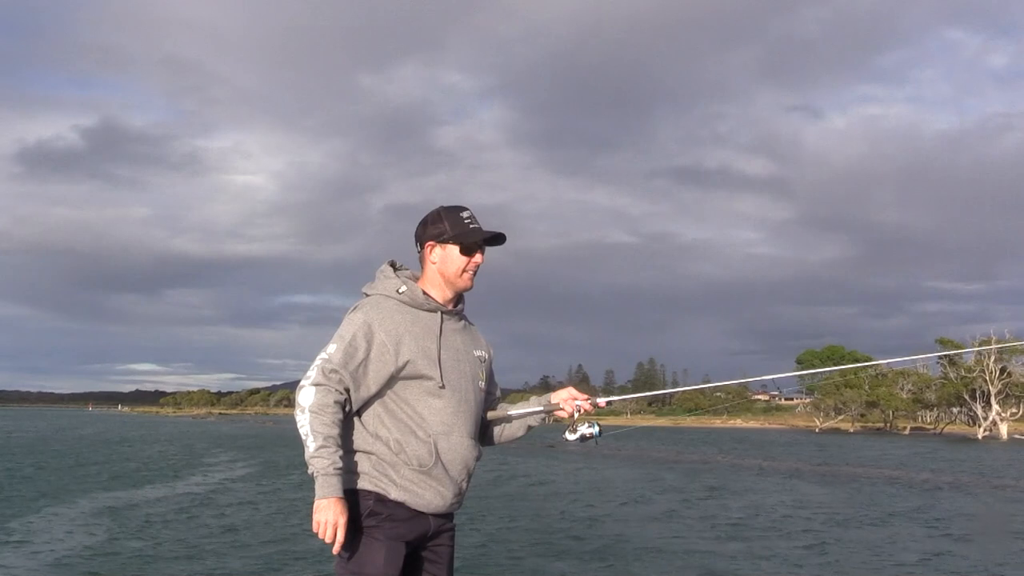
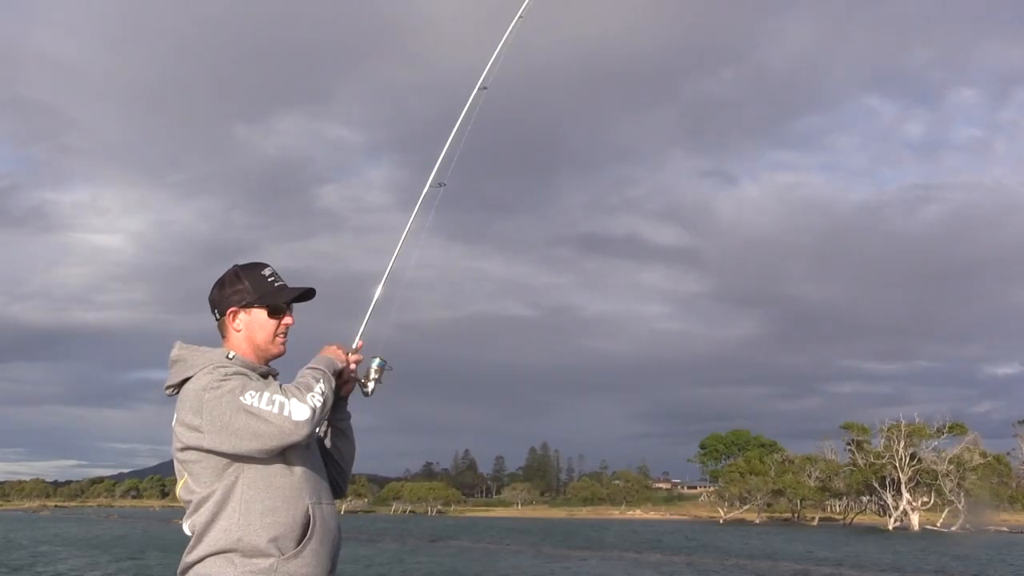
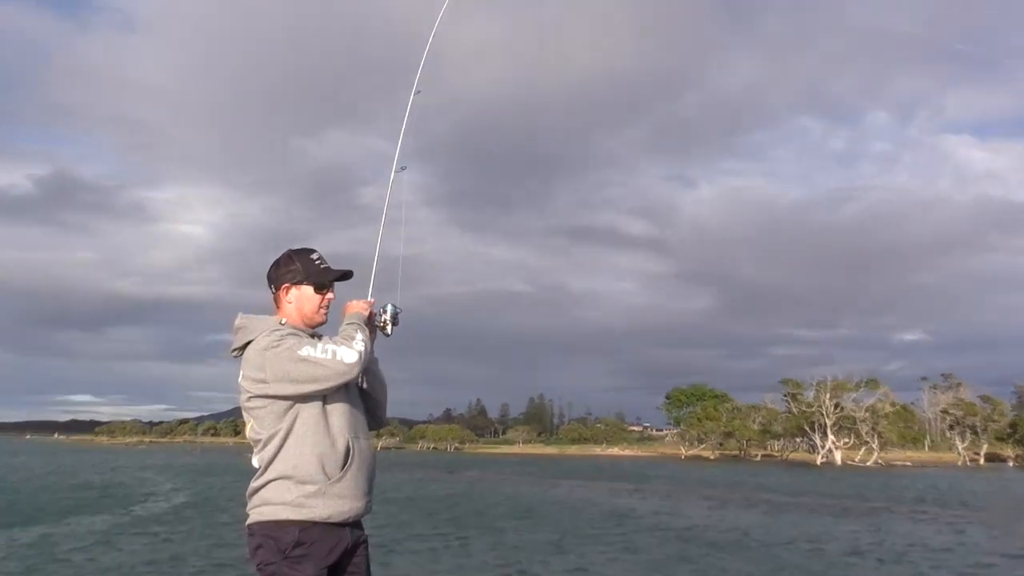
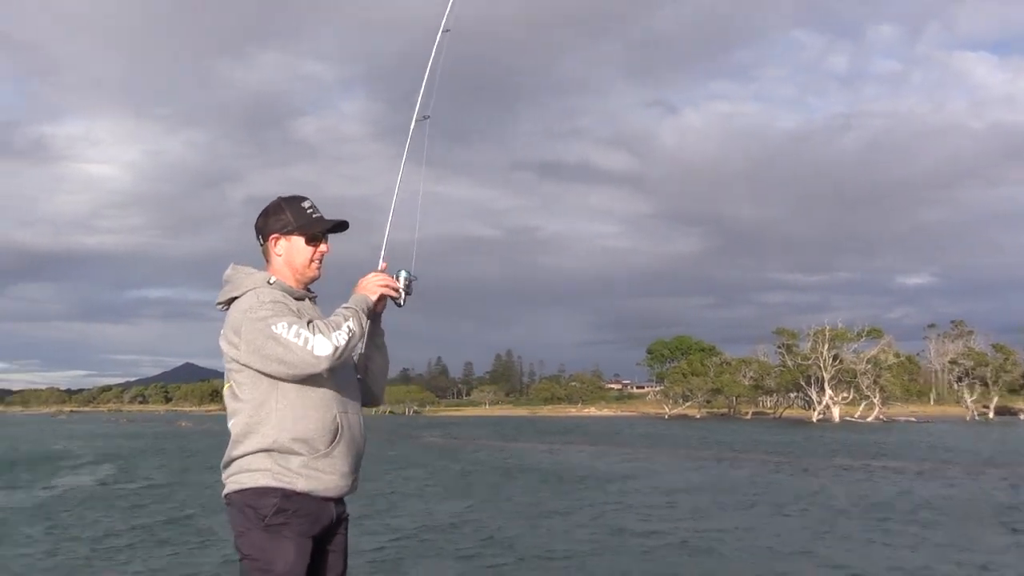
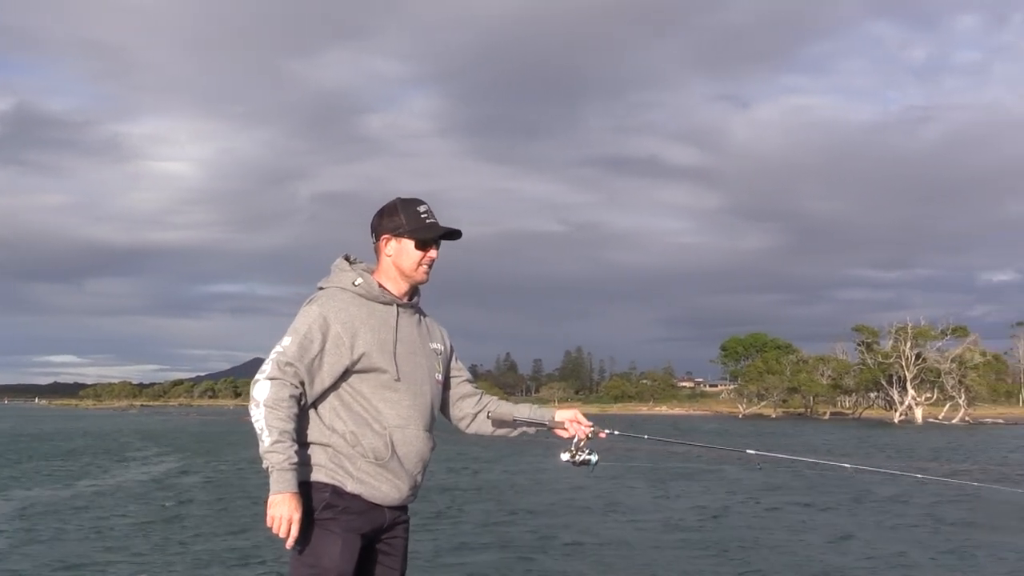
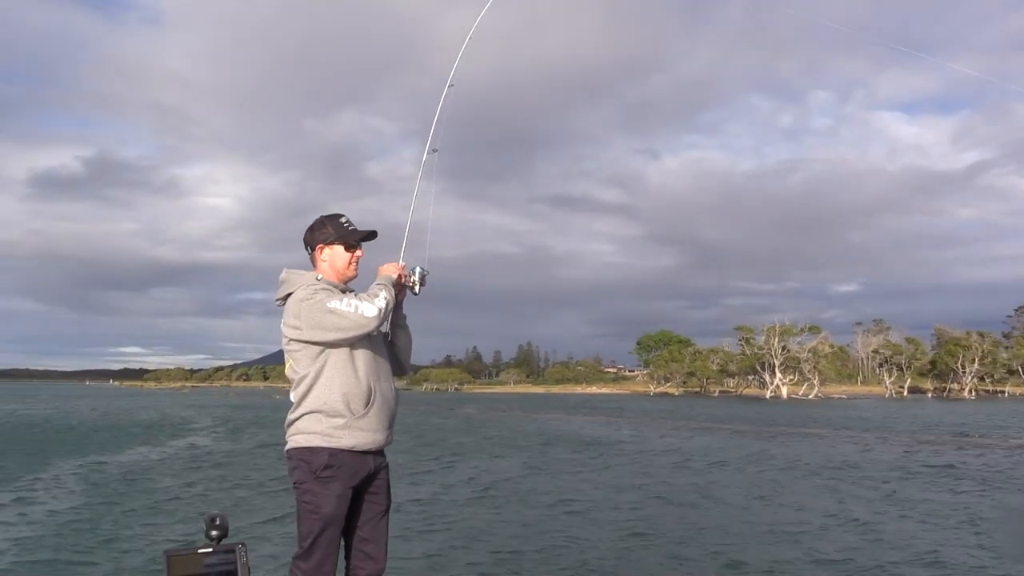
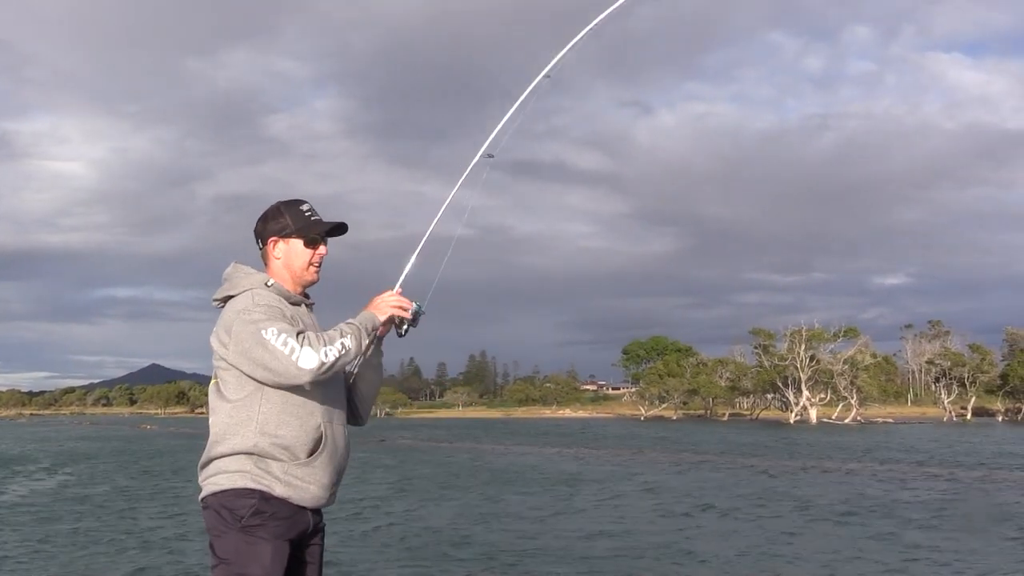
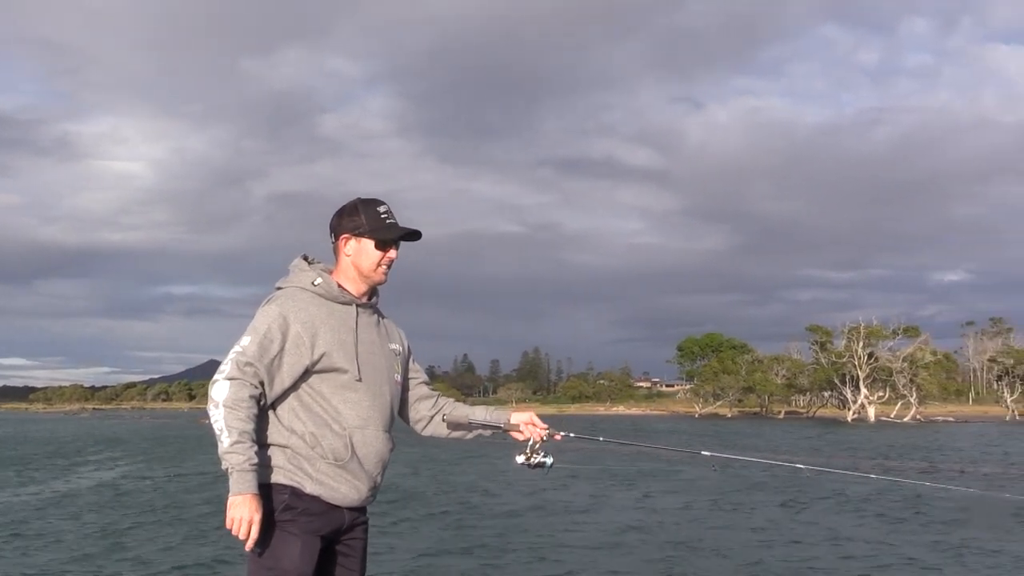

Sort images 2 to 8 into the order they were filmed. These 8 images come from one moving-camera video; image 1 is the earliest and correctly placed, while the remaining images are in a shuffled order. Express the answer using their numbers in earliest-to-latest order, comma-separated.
5, 8, 7, 4, 6, 3, 2
